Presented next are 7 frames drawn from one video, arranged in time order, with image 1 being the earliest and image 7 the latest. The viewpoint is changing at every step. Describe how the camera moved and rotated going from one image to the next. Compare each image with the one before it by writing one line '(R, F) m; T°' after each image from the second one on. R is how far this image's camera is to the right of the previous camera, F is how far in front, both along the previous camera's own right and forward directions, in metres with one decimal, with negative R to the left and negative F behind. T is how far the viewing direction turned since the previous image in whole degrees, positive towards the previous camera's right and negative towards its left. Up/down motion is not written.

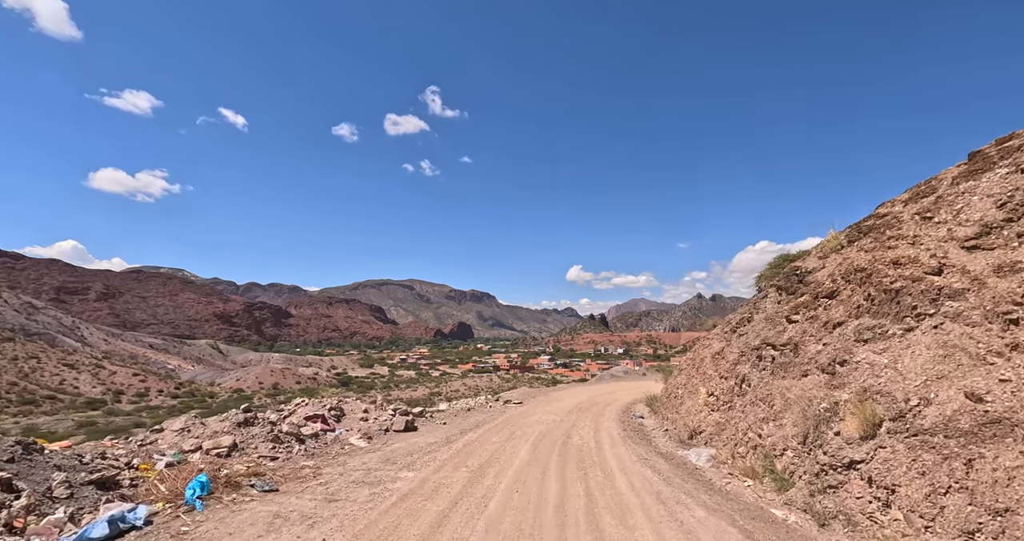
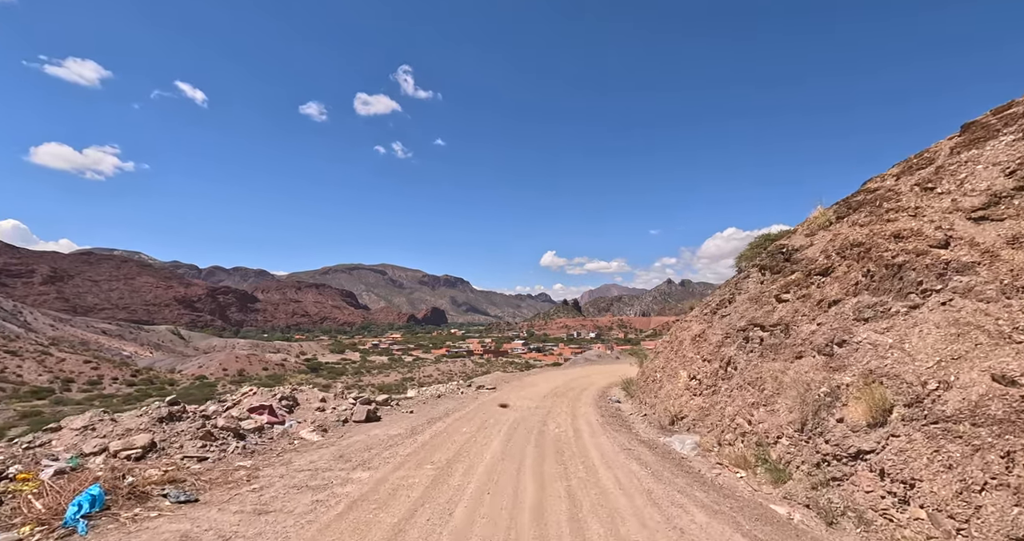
(0.0, +1.0) m; +3°
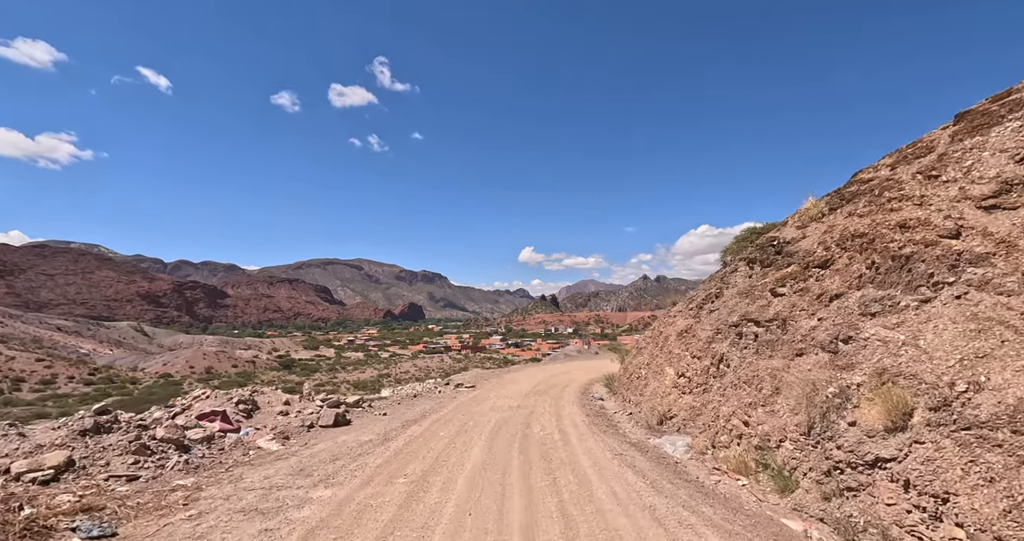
(-0.1, +0.8) m; +2°
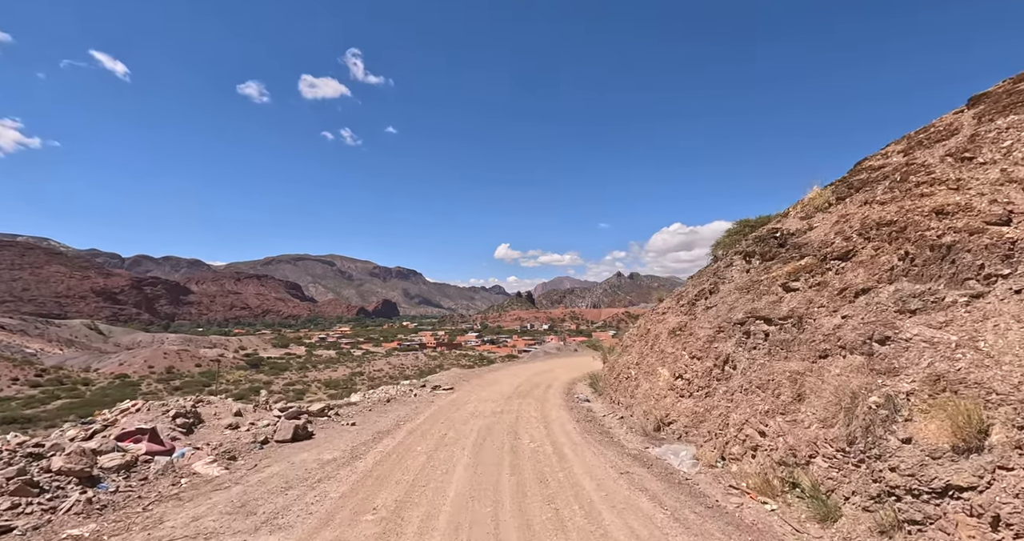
(-0.2, +1.2) m; +3°
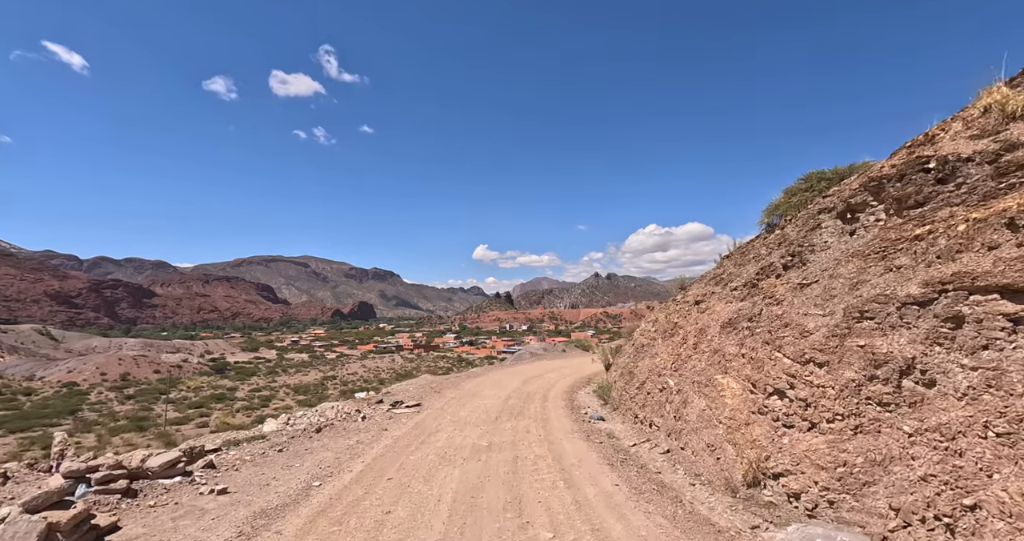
(-0.2, +5.0) m; +2°
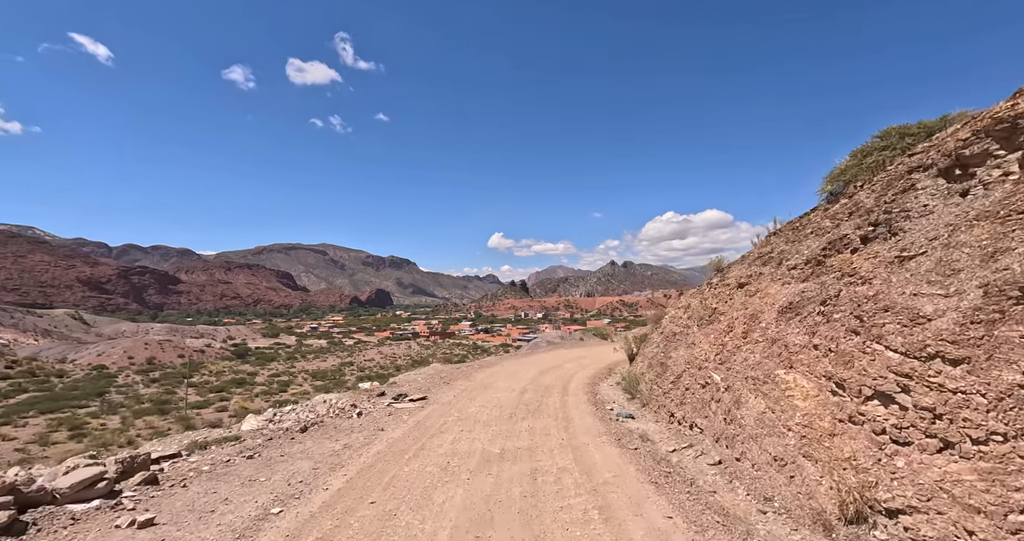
(0.0, +1.8) m; -2°
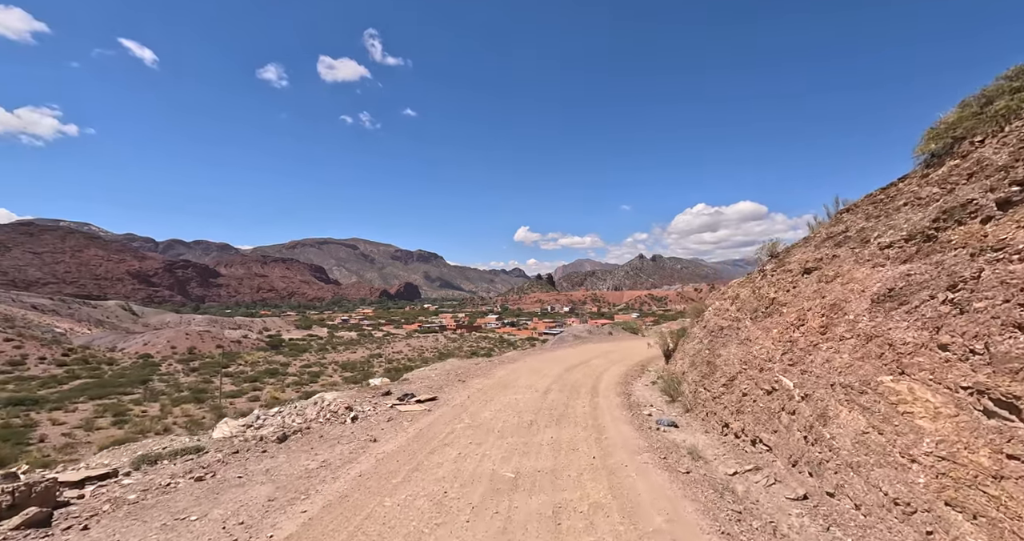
(+0.1, +1.9) m; -3°
